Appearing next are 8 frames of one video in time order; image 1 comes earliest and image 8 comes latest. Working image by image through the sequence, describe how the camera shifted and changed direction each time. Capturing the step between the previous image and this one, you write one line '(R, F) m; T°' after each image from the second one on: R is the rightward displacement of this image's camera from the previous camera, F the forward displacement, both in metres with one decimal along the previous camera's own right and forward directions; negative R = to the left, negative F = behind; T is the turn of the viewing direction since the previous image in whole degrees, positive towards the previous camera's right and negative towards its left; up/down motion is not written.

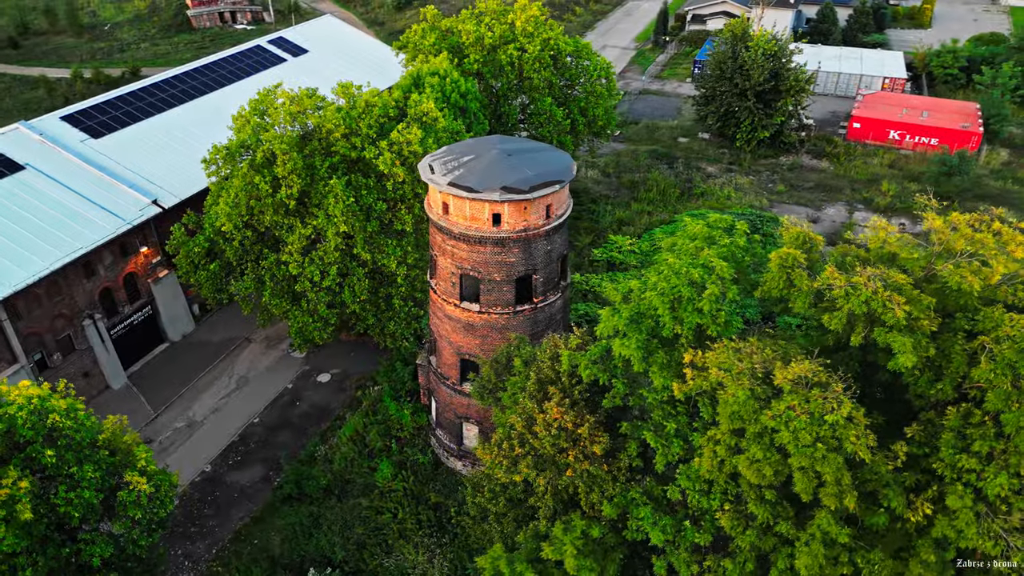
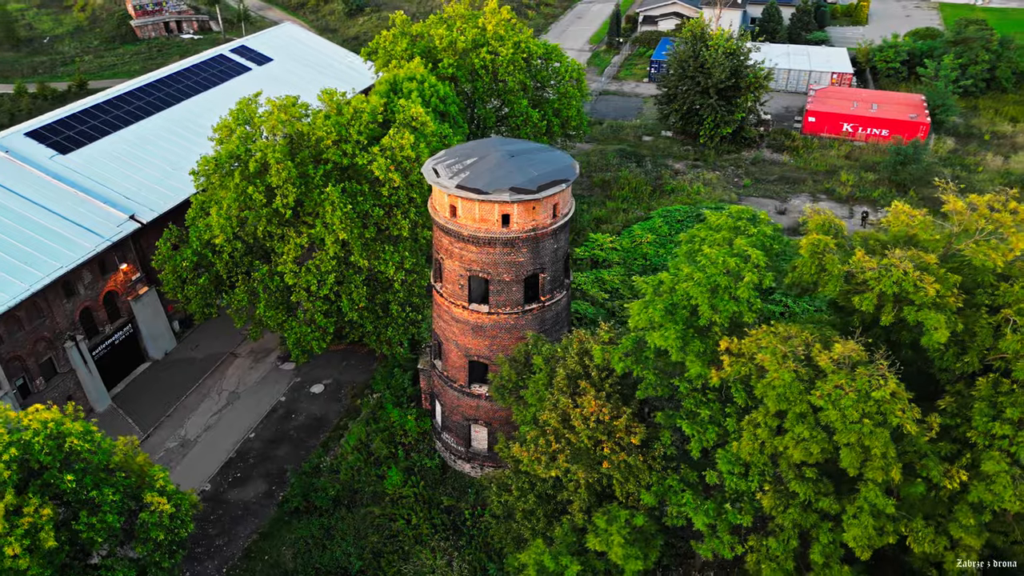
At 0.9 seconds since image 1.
(-1.6, -0.1) m; +4°
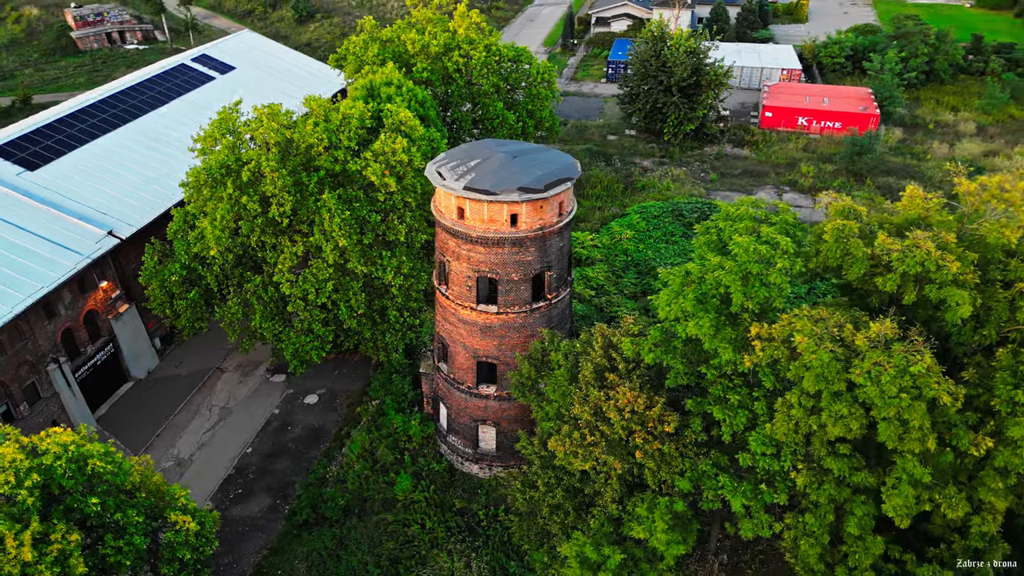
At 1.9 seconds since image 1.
(-1.6, -0.1) m; +4°
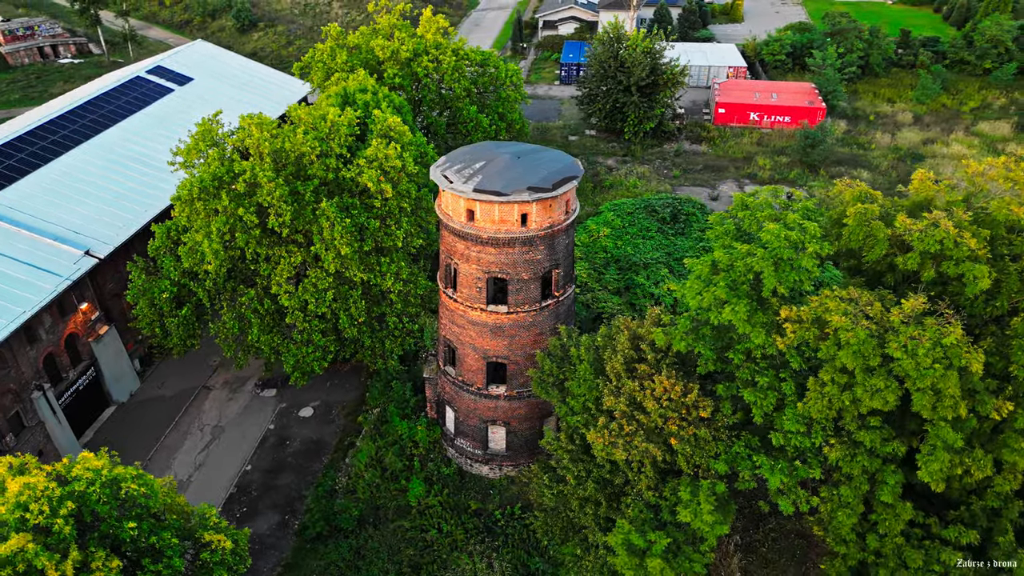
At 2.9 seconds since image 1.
(-1.8, -0.1) m; +4°
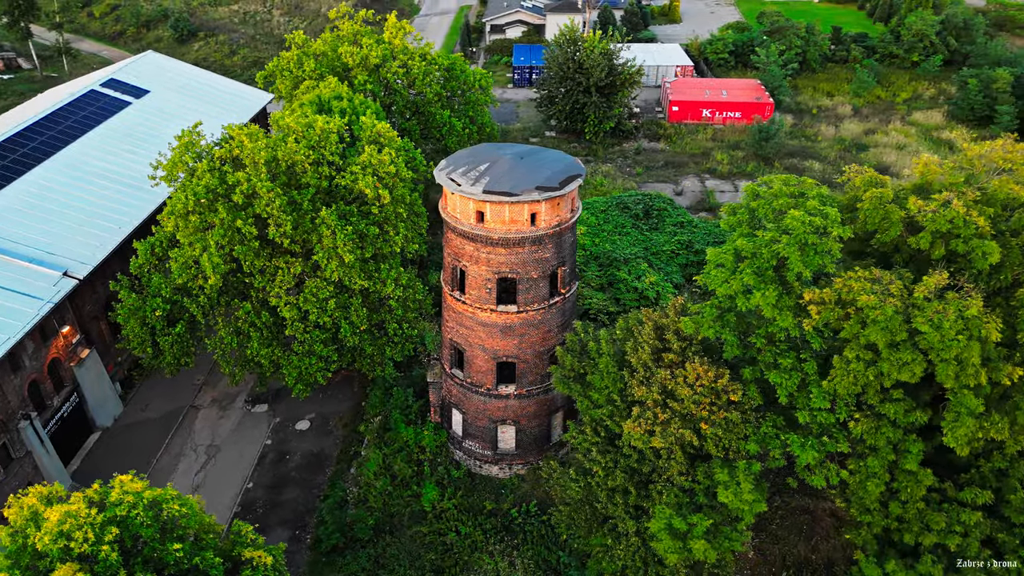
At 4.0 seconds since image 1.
(-1.9, -0.1) m; +4°
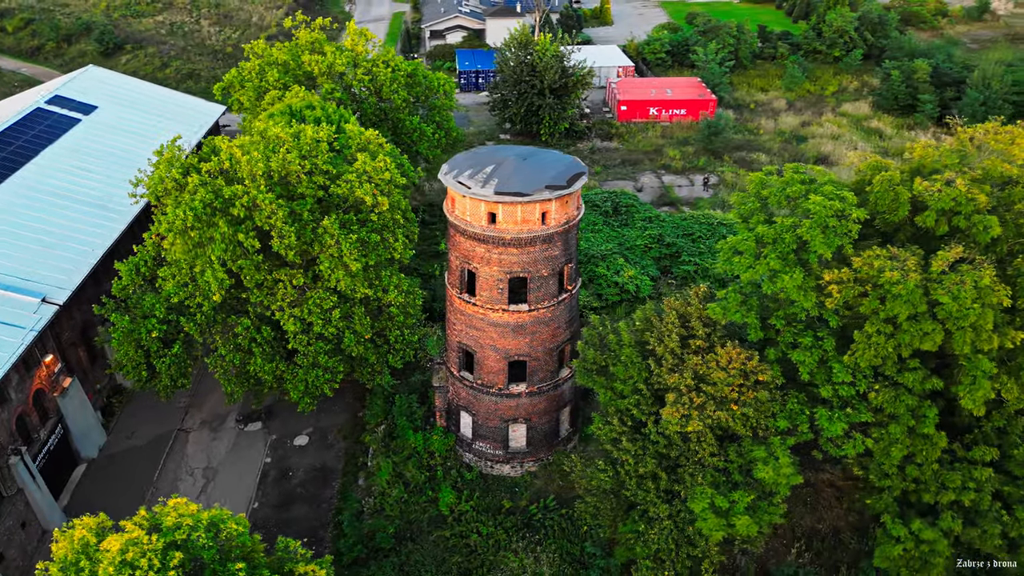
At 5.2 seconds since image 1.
(-2.2, -0.2) m; +5°
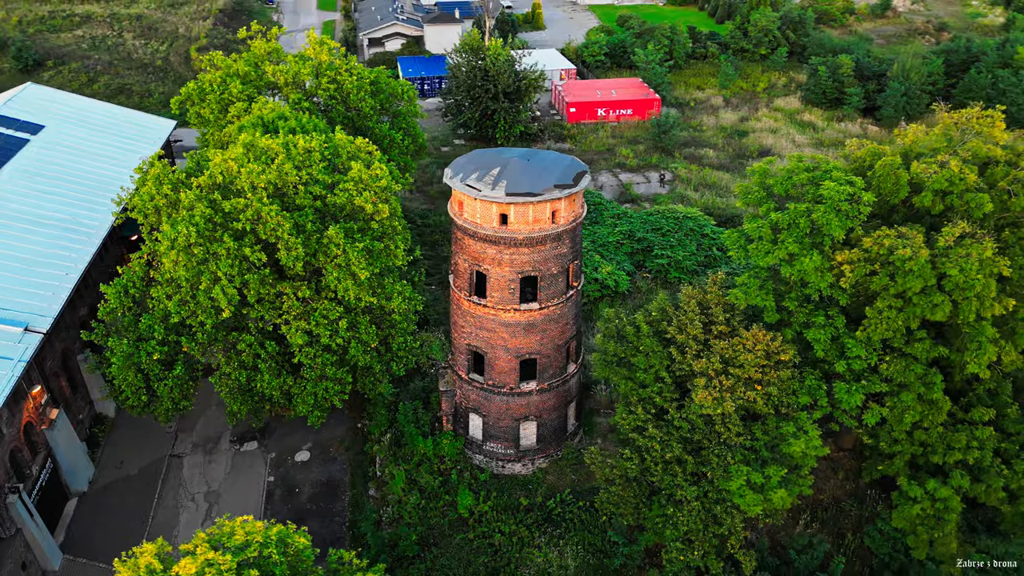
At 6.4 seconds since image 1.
(-2.3, -0.2) m; +5°
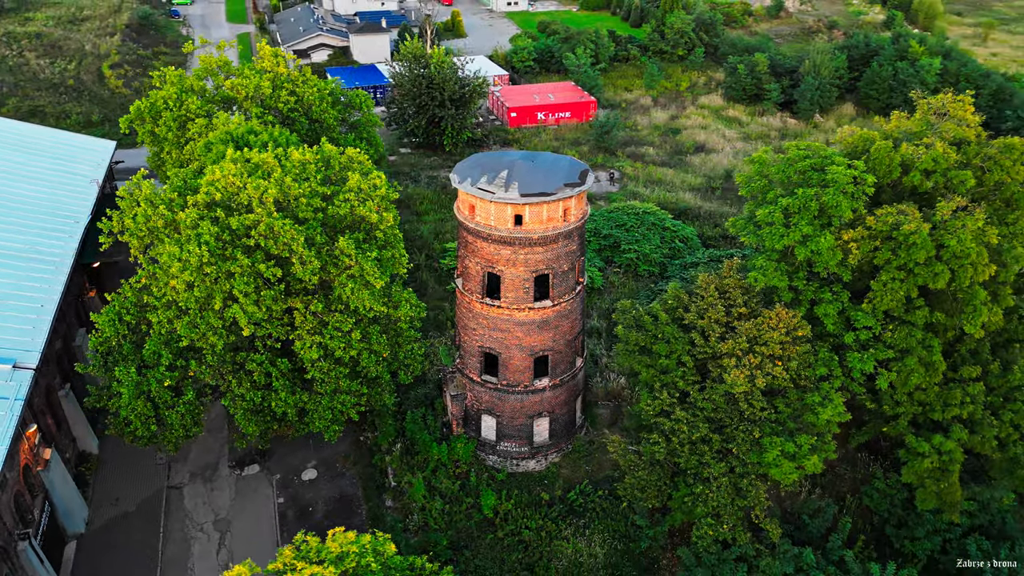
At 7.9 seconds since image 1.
(-2.8, -0.3) m; +6°
